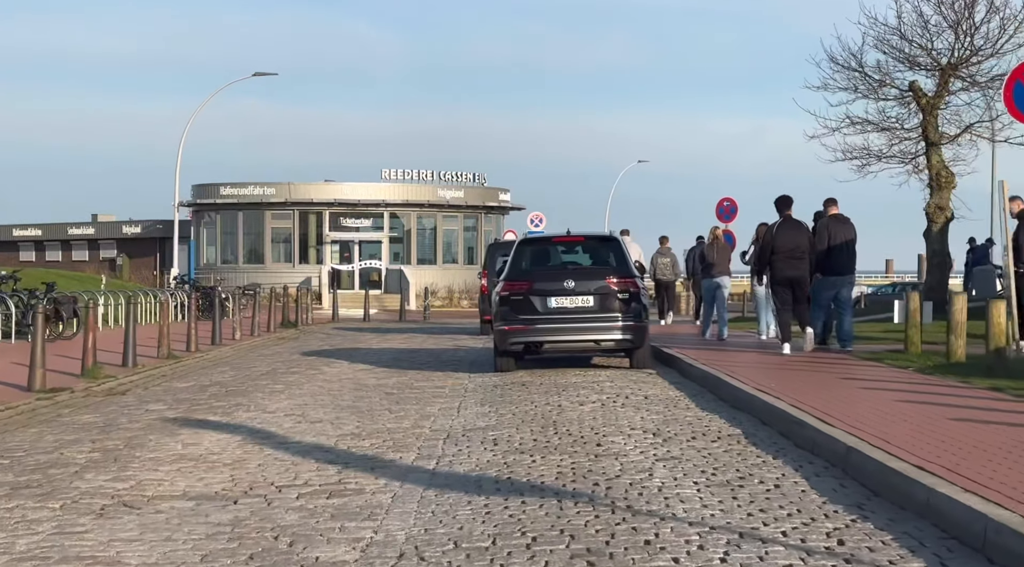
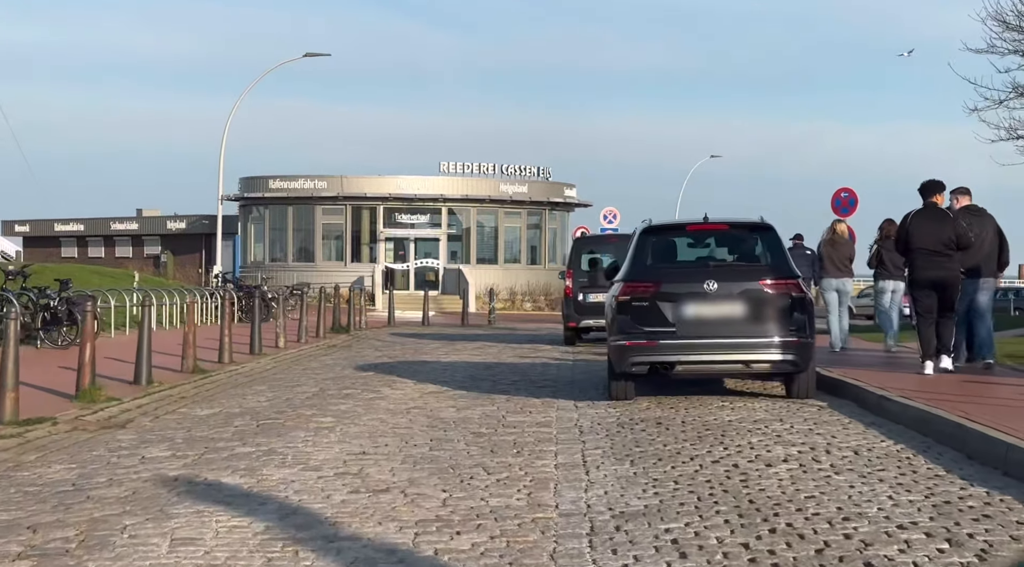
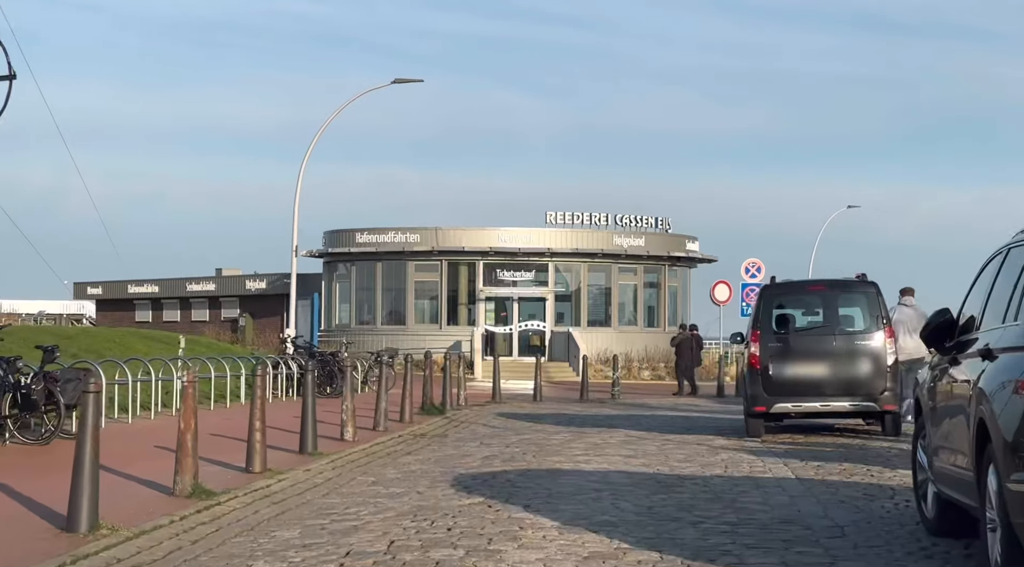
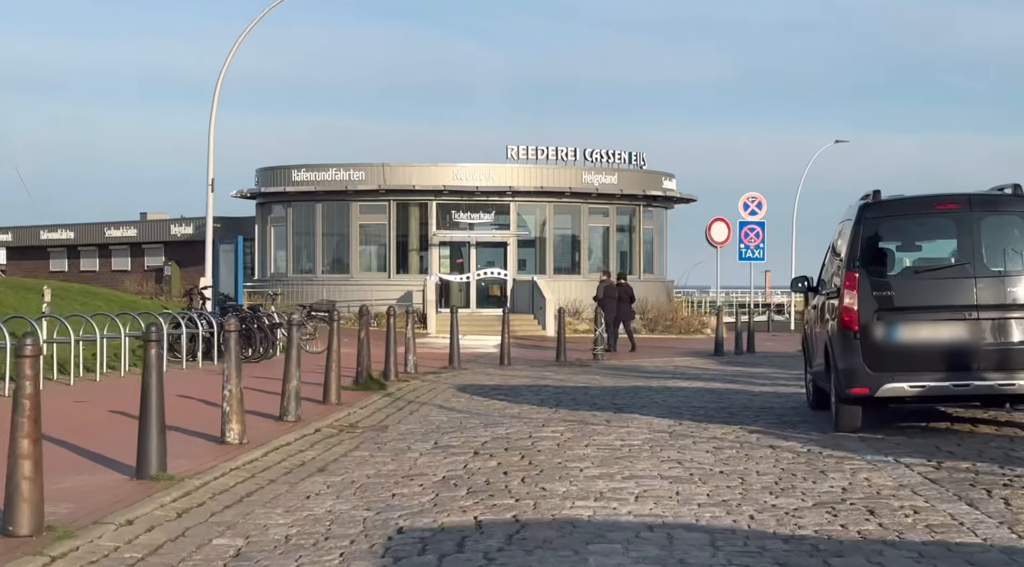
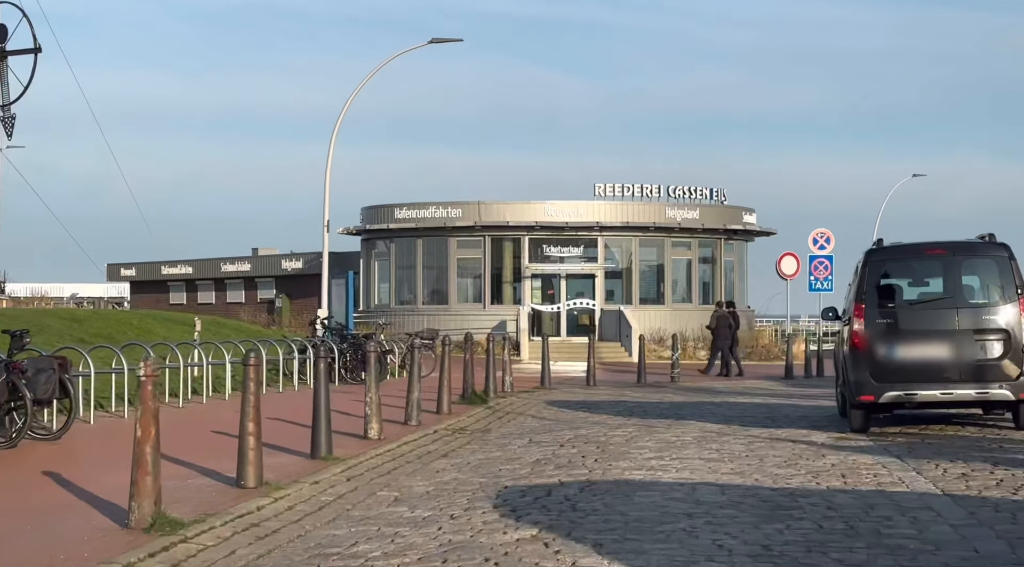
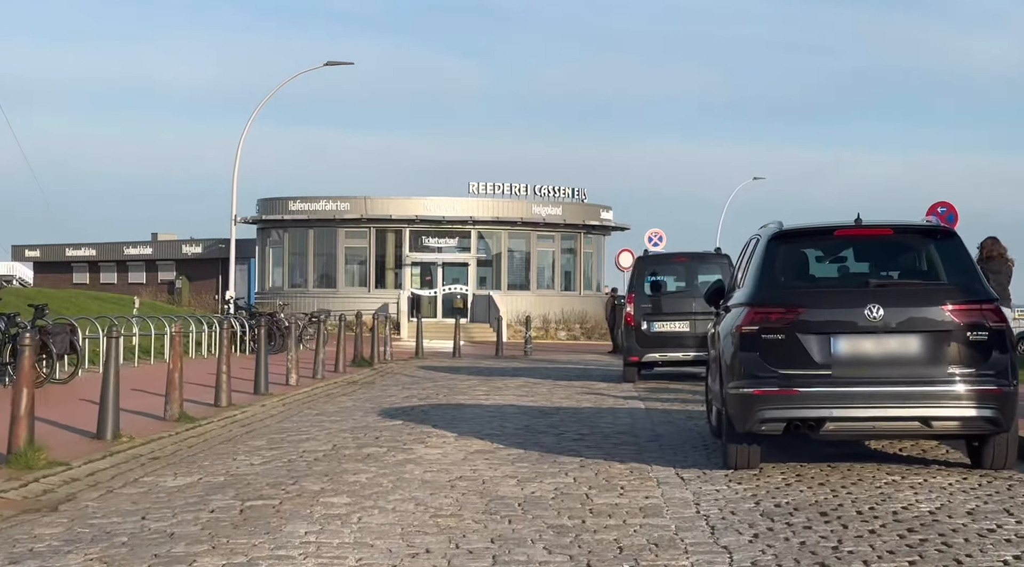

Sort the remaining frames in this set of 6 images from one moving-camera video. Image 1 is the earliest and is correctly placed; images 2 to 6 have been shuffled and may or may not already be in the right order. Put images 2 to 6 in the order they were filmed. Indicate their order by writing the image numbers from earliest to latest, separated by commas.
2, 6, 3, 5, 4
